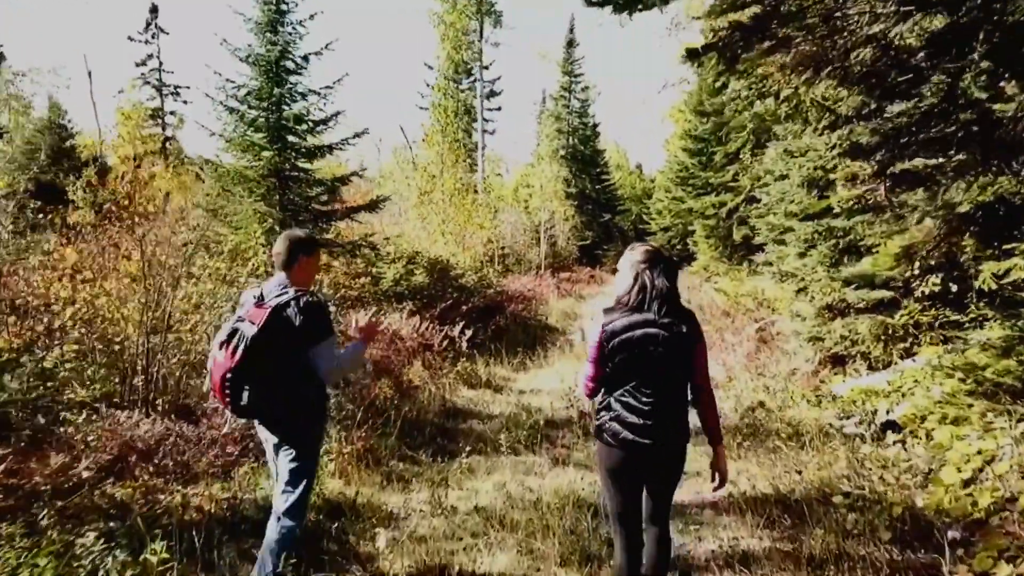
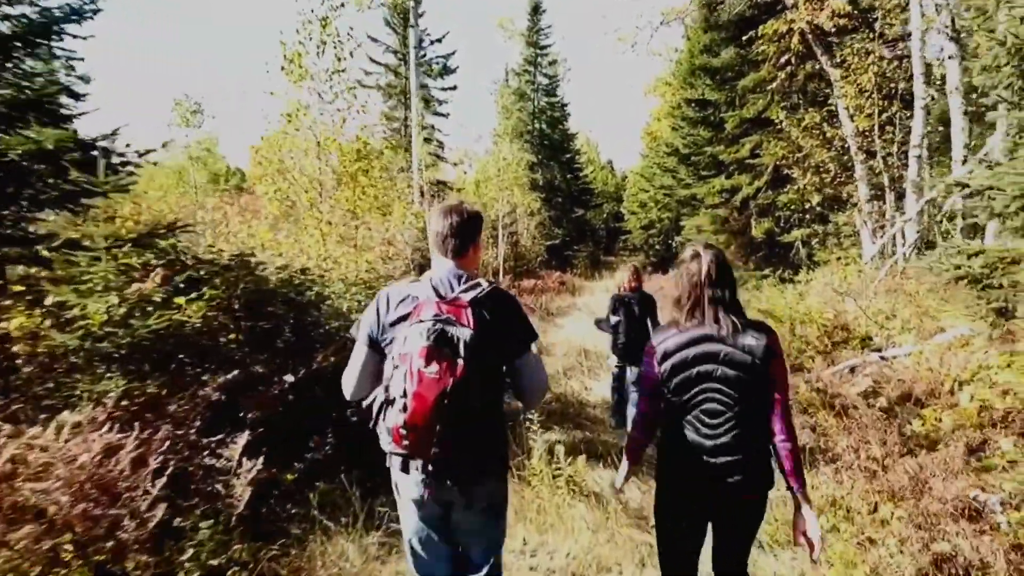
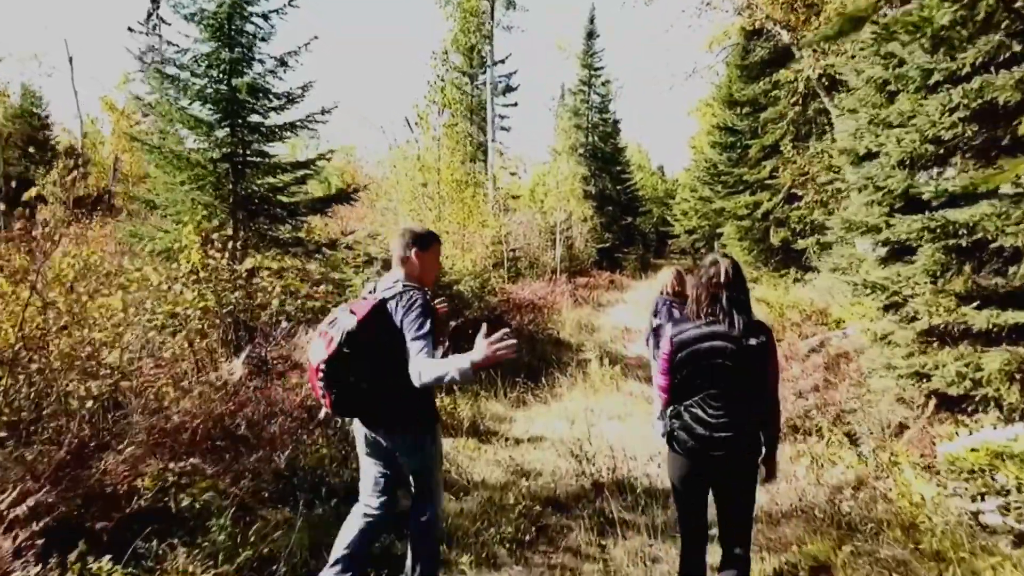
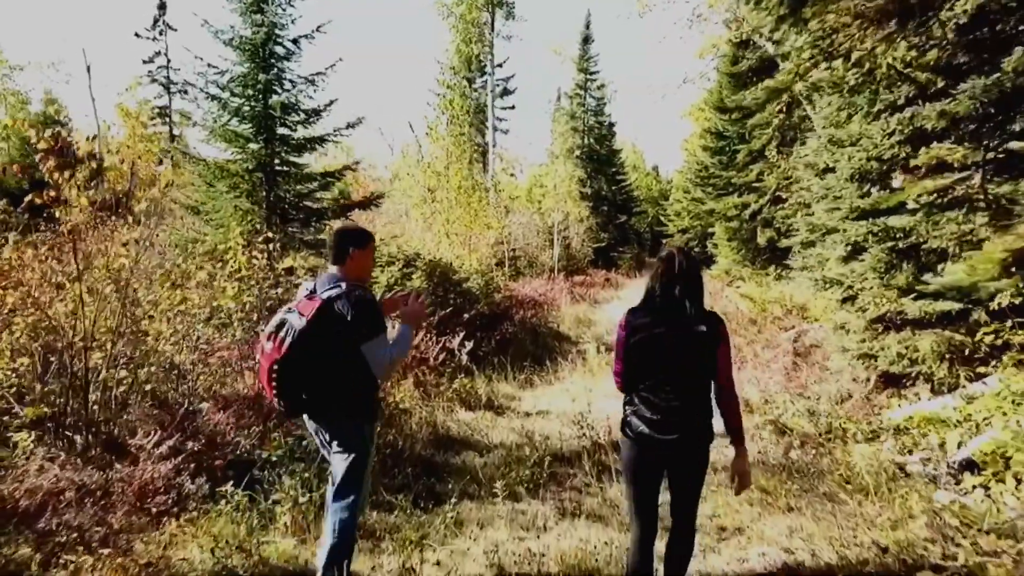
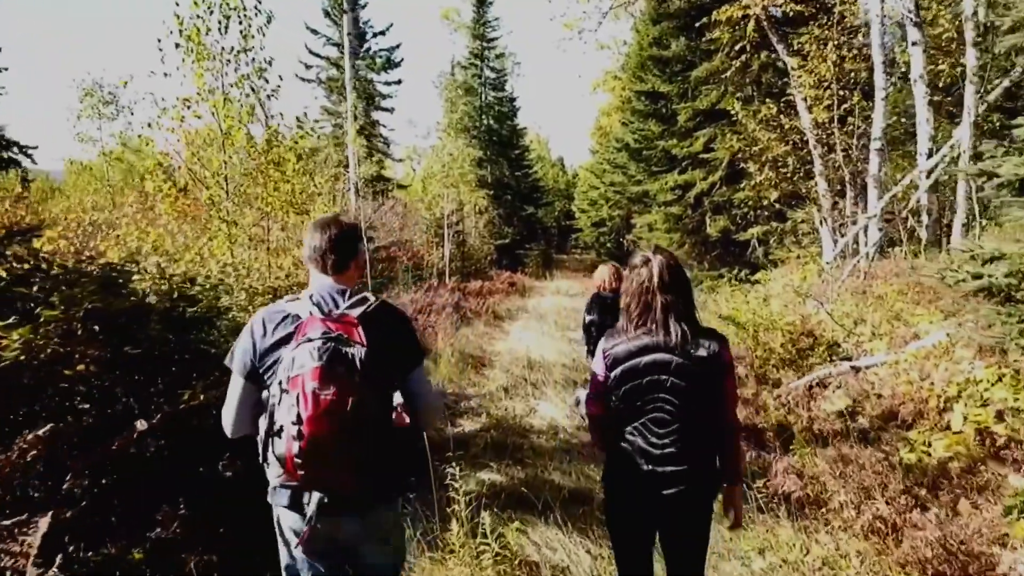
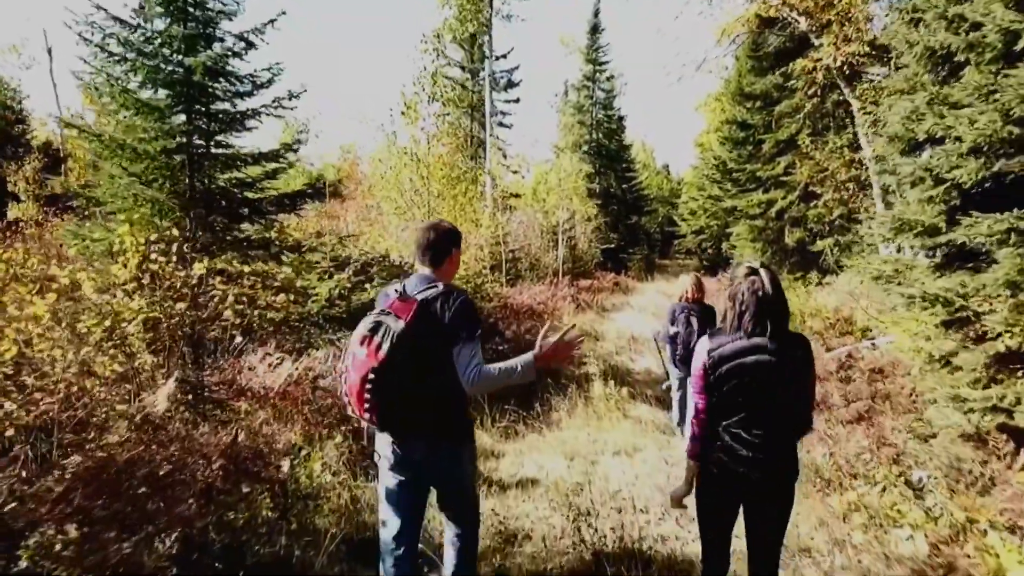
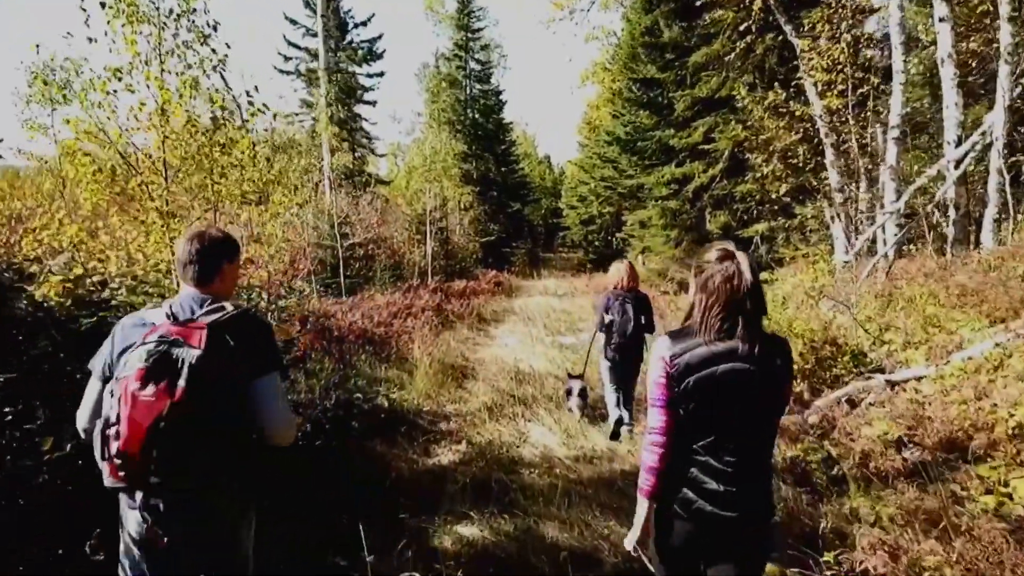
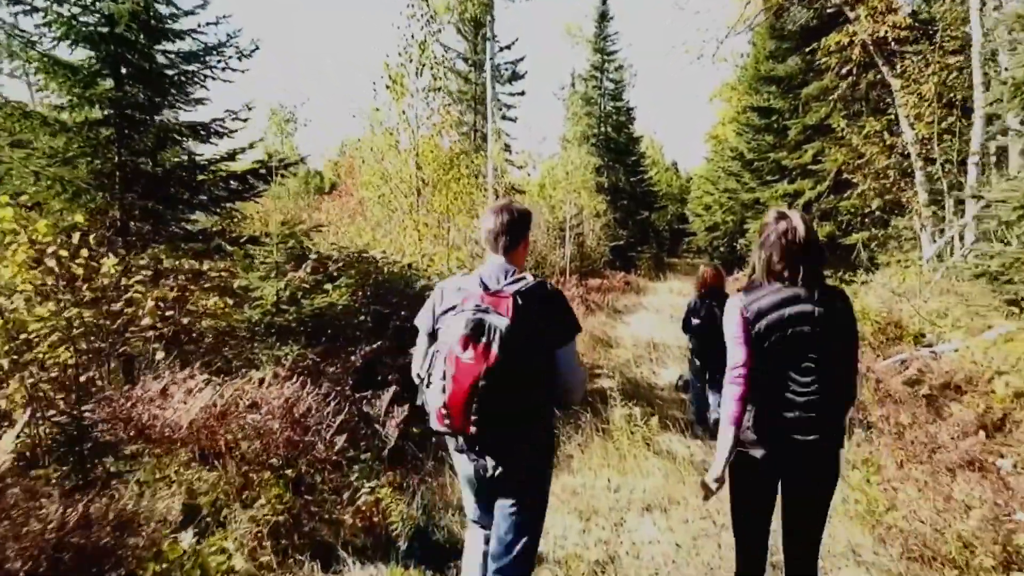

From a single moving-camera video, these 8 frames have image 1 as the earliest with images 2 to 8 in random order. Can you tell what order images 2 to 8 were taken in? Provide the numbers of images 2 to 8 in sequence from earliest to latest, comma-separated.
4, 3, 6, 8, 2, 5, 7
